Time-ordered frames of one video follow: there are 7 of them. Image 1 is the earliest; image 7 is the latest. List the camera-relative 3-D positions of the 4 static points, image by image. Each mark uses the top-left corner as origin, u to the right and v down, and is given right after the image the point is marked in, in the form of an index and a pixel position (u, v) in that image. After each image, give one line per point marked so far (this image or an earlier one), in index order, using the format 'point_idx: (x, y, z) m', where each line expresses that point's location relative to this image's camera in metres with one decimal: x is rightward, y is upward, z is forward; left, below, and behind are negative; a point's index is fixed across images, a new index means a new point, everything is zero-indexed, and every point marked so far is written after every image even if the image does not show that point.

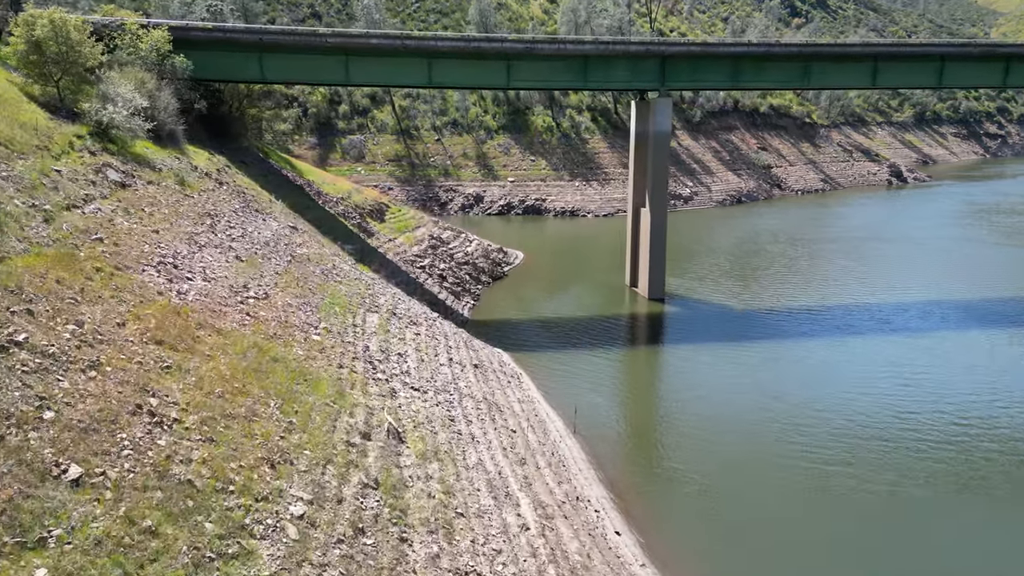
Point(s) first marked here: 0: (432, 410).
0: (-1.7, -2.6, +15.1) m
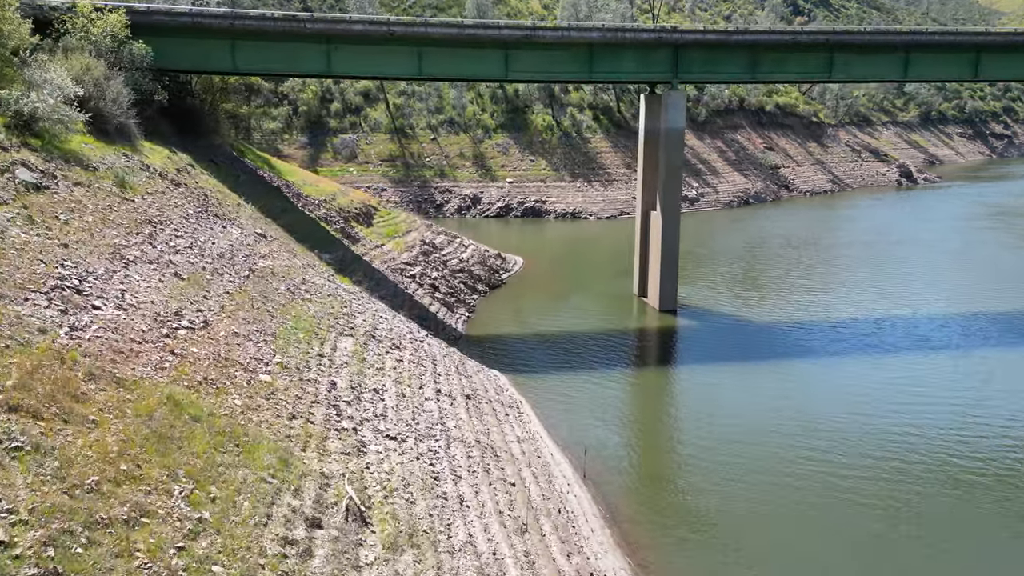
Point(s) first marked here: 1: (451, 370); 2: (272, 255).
0: (-1.7, -3.1, +12.1) m
1: (-1.7, -2.2, +19.8) m
2: (-6.6, +0.9, +19.7) m
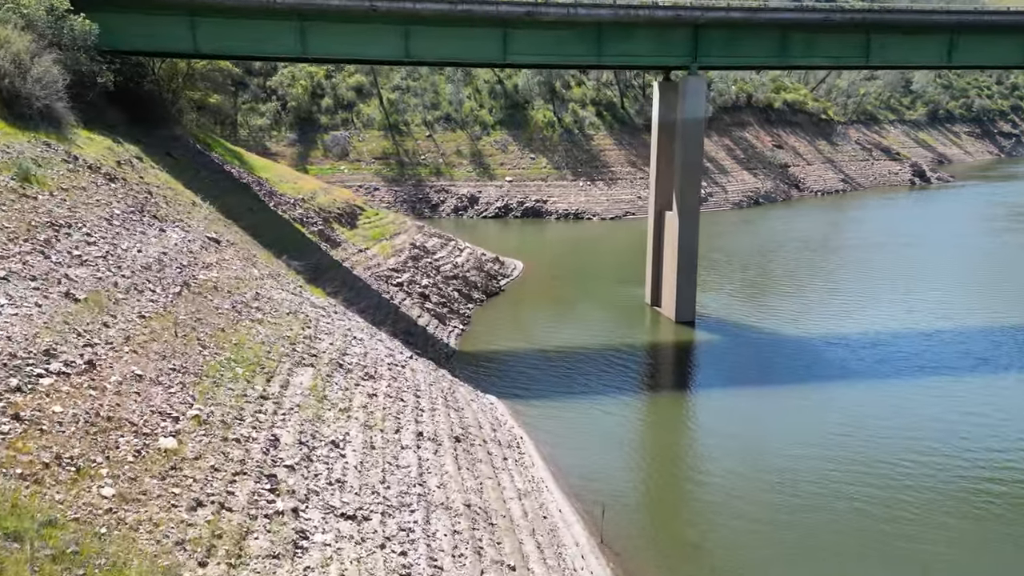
0: (-1.7, -3.4, +8.8) m
1: (-1.7, -2.6, +16.4) m
2: (-6.6, +0.6, +16.3) m
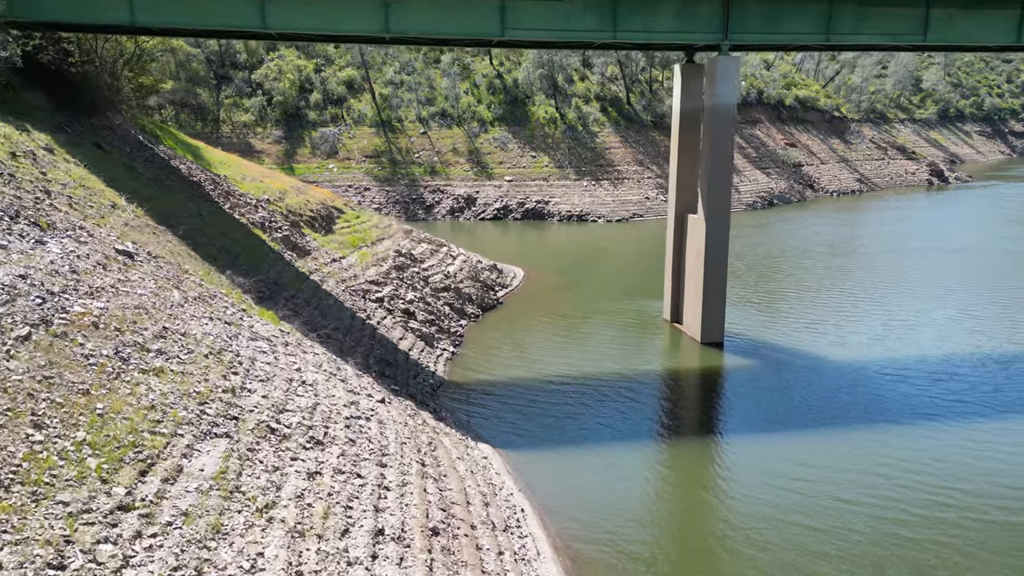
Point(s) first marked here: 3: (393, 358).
0: (-1.8, -4.0, +4.7) m
1: (-1.7, -3.1, +12.4) m
2: (-6.7, 0.0, +12.3) m
3: (-3.3, -1.9, +19.8) m
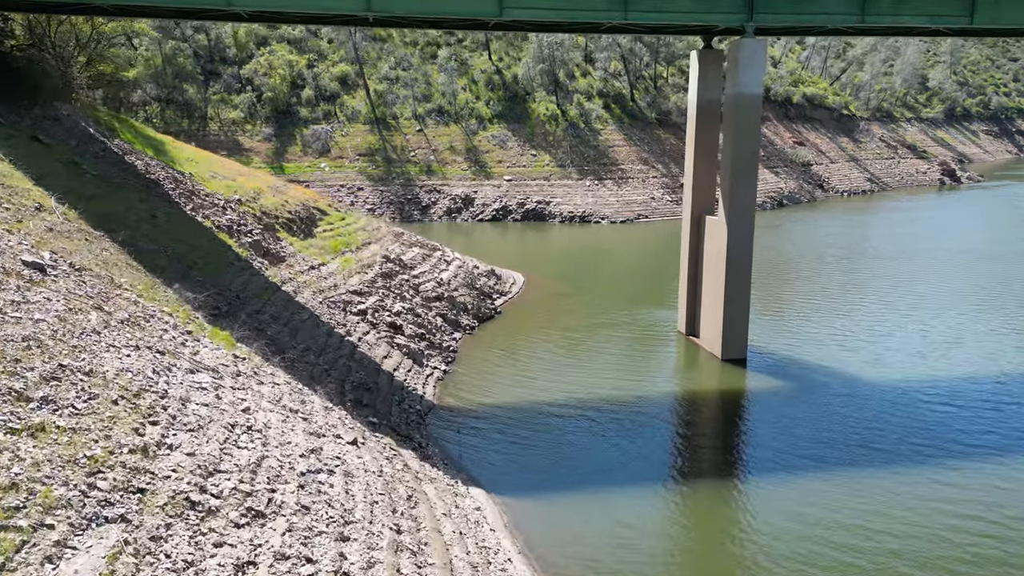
0: (-1.8, -4.3, +2.2) m
1: (-1.8, -3.4, +9.8) m
2: (-6.7, -0.3, +9.7) m
3: (-3.4, -2.3, +17.3) m
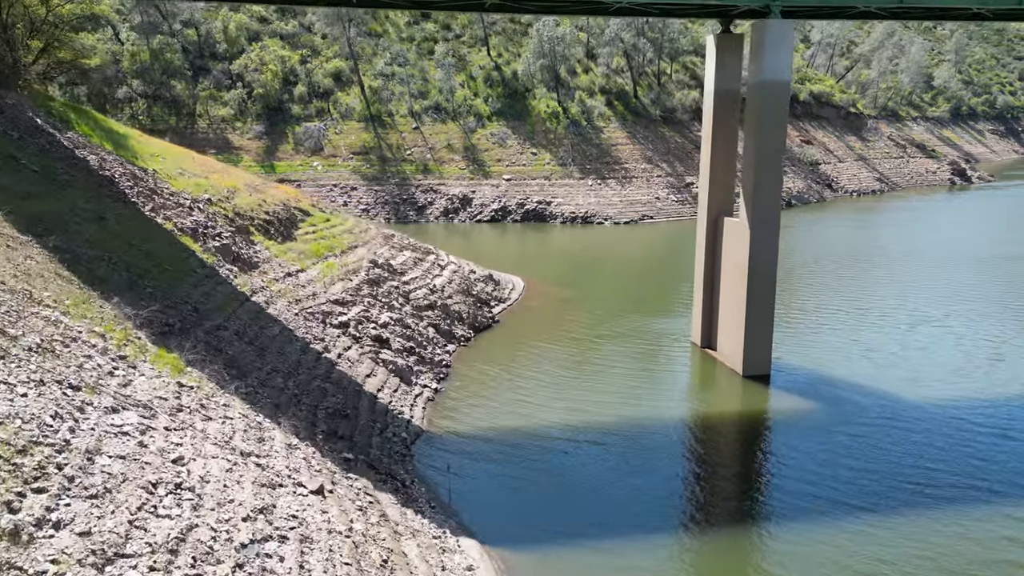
0: (-1.8, -4.5, +0.1) m
1: (-1.8, -3.7, +7.7) m
2: (-6.7, -0.5, +7.6) m
3: (-3.4, -2.5, +15.1) m
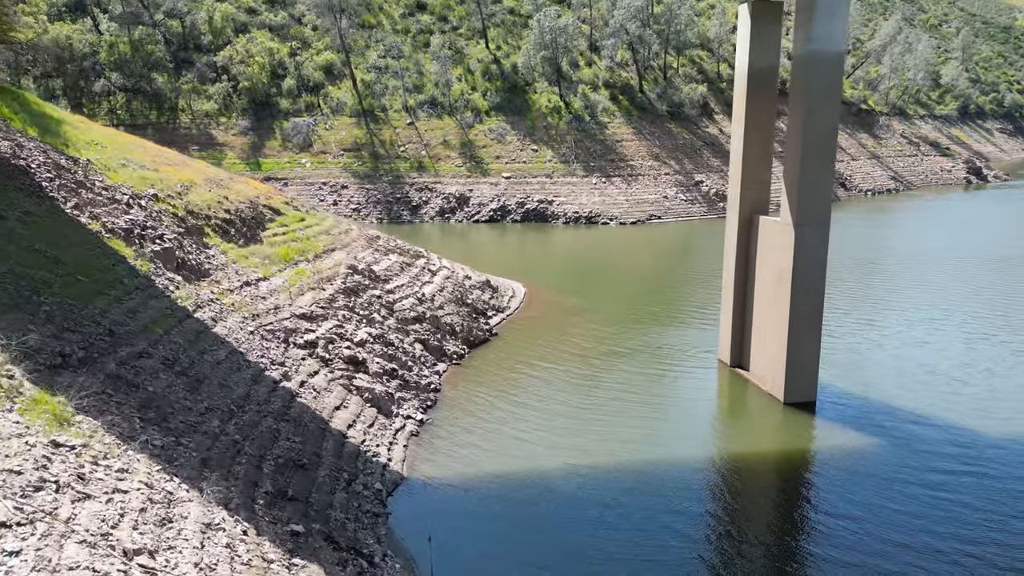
0: (-1.8, -4.8, -3.0) m
1: (-1.8, -3.9, +4.6) m
2: (-6.7, -0.8, +4.5) m
3: (-3.4, -2.8, +12.0) m
